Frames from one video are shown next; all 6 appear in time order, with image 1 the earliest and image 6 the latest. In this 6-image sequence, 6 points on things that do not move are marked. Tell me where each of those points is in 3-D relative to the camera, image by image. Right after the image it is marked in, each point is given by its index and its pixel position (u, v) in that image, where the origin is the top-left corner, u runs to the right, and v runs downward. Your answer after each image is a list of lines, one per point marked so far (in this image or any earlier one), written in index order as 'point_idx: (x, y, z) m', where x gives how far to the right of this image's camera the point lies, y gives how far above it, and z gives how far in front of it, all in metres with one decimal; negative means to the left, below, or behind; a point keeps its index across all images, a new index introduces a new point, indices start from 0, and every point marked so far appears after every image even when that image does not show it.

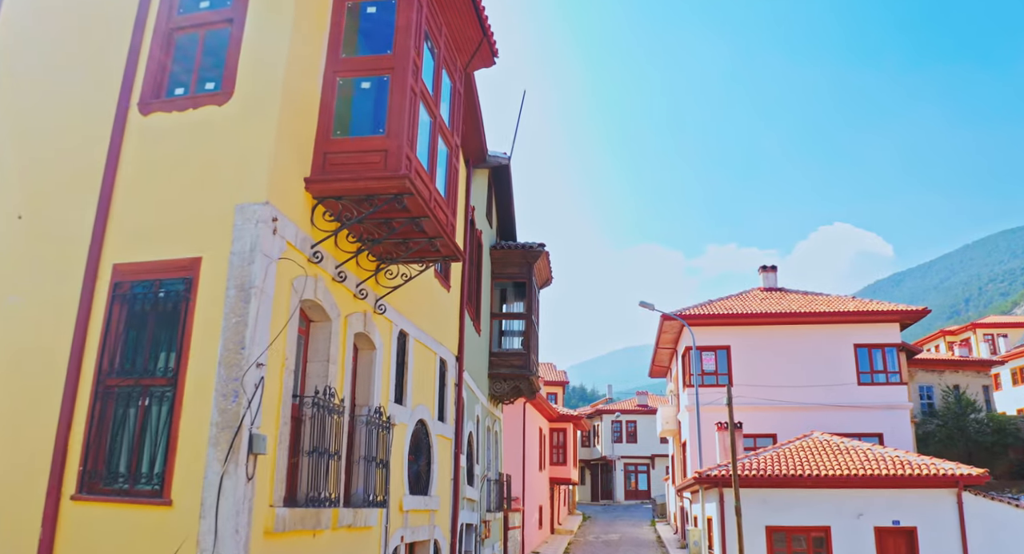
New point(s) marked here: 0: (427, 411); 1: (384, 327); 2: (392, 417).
0: (-1.4, -2.2, +13.3) m
1: (-1.8, -0.7, +11.3) m
2: (-1.7, -2.0, +11.4) m
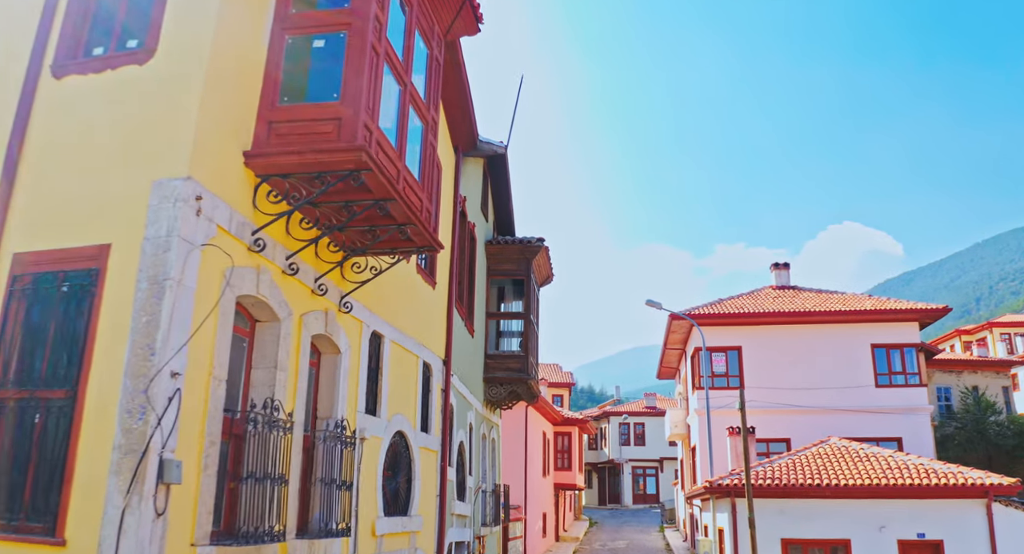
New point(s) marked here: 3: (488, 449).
0: (-1.5, -2.1, +11.9) m
1: (-2.0, -0.6, +9.9) m
2: (-1.9, -1.9, +10.0) m
3: (-0.6, -4.2, +19.5) m
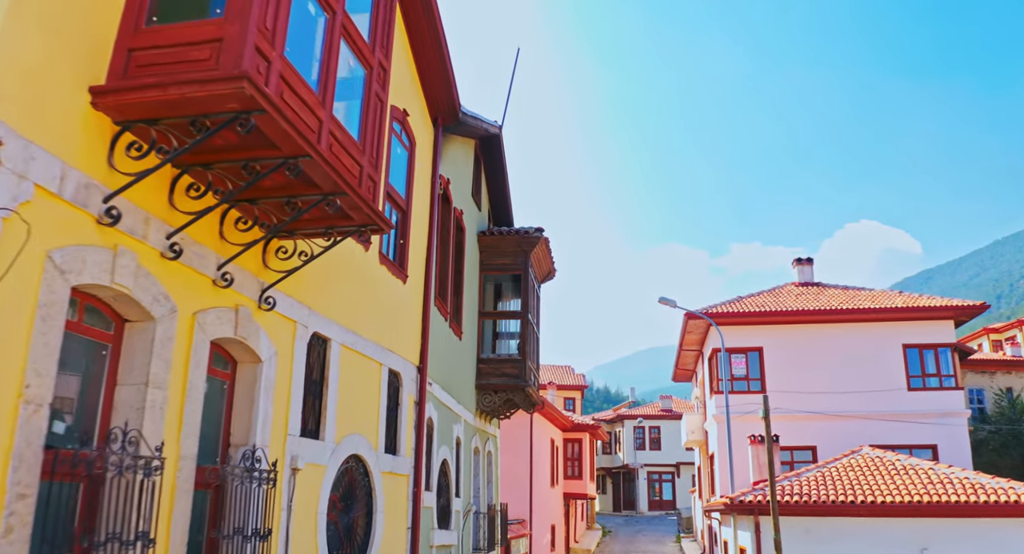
0: (-1.8, -2.0, +9.8) m
1: (-2.3, -0.5, +7.8) m
2: (-2.2, -1.8, +7.9) m
3: (-0.7, -4.1, +17.4) m
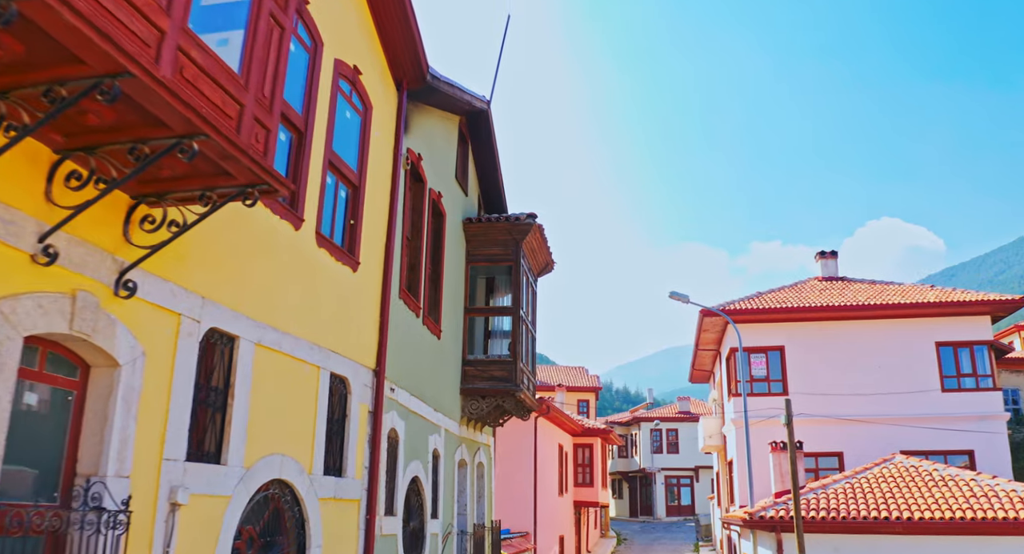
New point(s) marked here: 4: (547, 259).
0: (-2.2, -1.9, +8.0) m
1: (-2.7, -0.3, +6.1) m
2: (-2.6, -1.6, +6.1) m
3: (-0.9, -3.9, +15.6) m
4: (+0.8, +0.4, +18.2) m
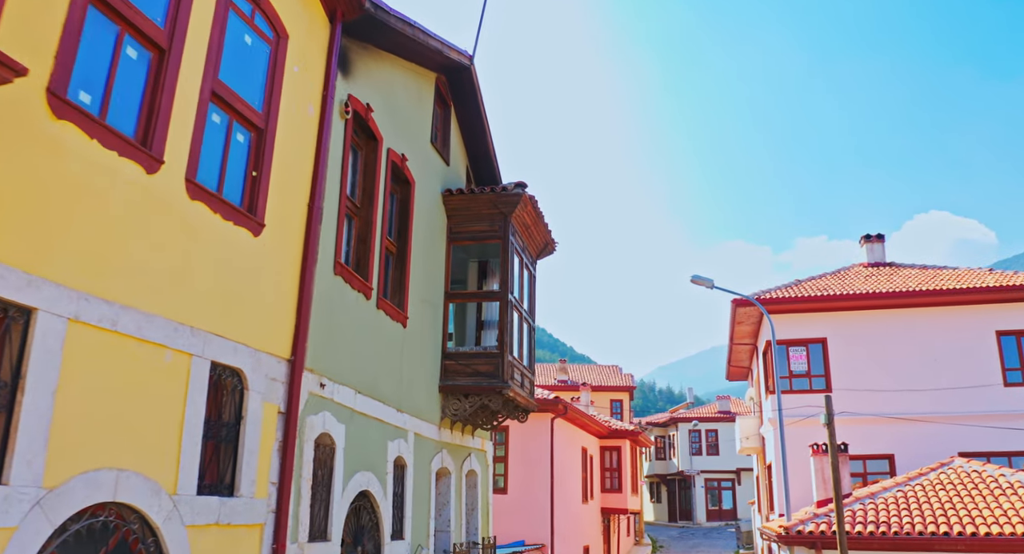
0: (-2.8, -1.5, +6.0) m
1: (-3.4, 0.0, +4.1) m
2: (-3.3, -1.3, +4.2) m
3: (-1.1, -3.6, +13.6) m
4: (+0.7, +0.8, +16.1) m
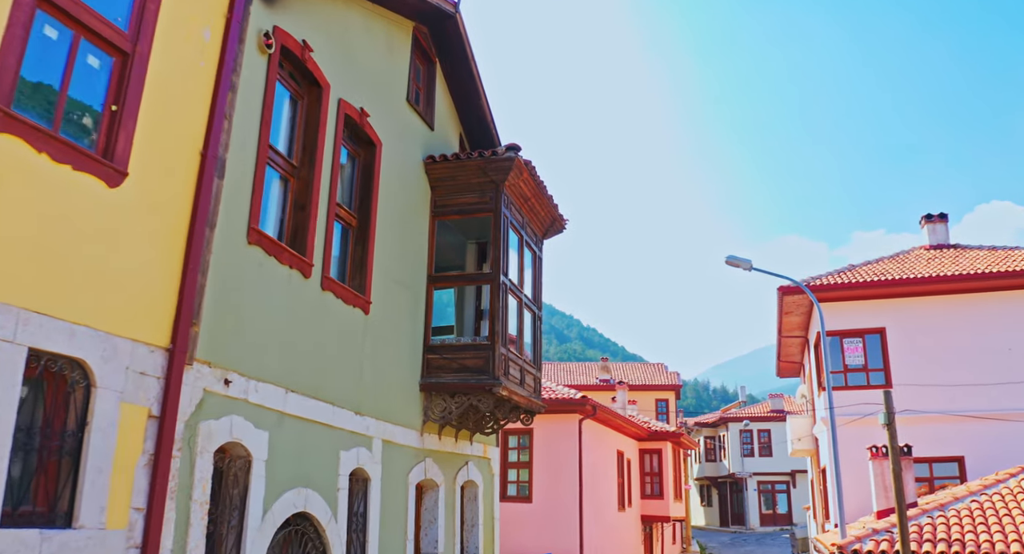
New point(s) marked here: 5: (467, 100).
0: (-3.3, -1.3, +4.3) m
1: (-4.1, +0.2, +2.4) m
2: (-3.9, -1.1, +2.5) m
3: (-1.1, -3.3, +11.7) m
4: (+0.7, +1.1, +14.1) m
5: (-0.8, +3.0, +13.6) m
